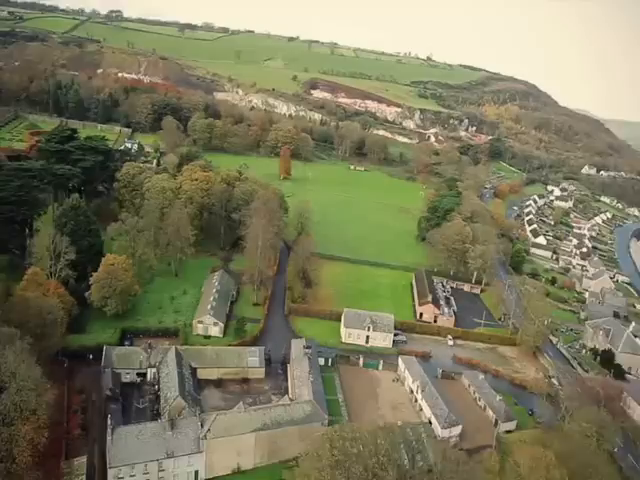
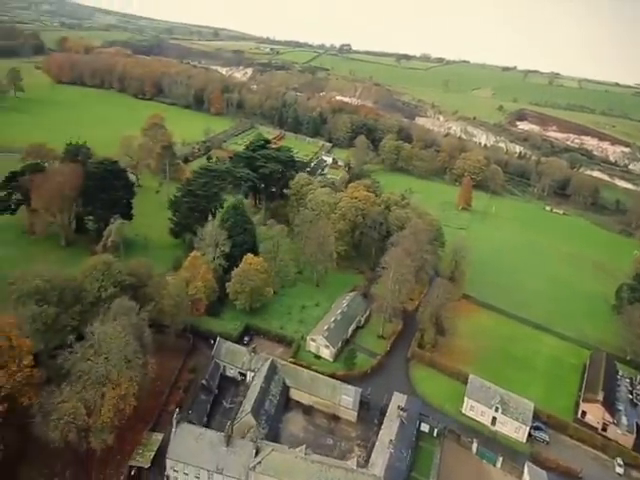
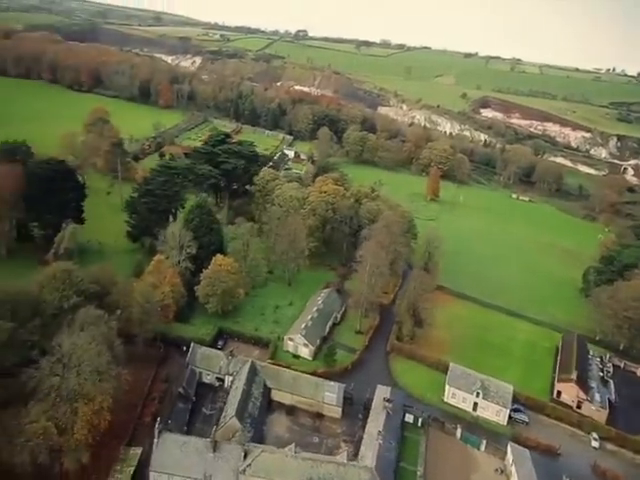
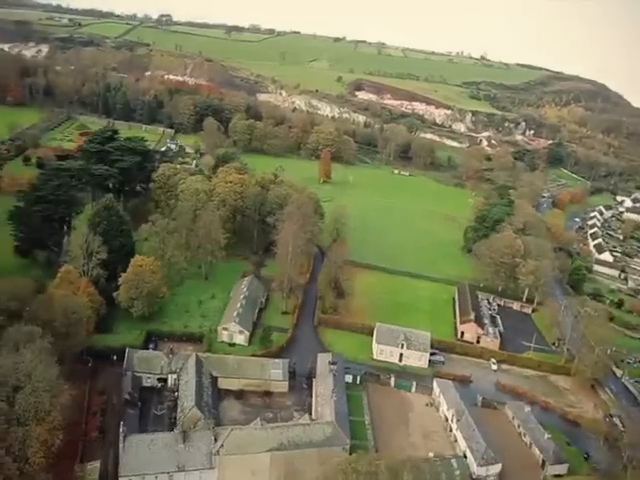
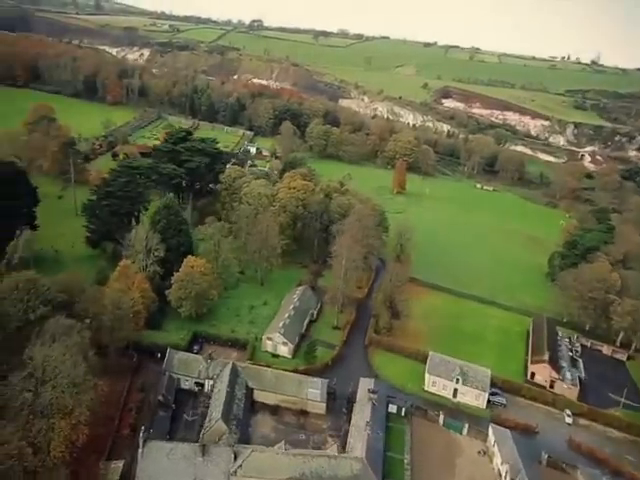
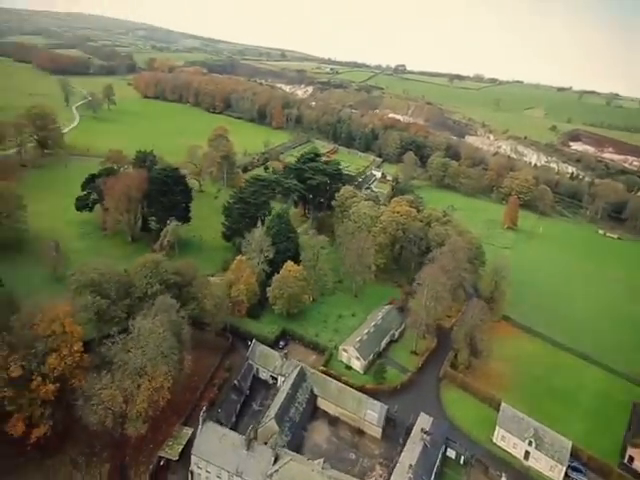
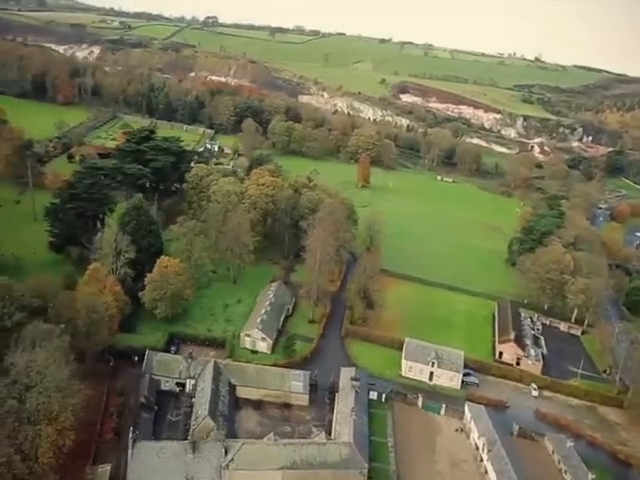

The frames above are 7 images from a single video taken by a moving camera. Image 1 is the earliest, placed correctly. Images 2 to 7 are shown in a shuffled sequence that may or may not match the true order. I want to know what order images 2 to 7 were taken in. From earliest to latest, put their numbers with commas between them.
4, 7, 5, 3, 2, 6
